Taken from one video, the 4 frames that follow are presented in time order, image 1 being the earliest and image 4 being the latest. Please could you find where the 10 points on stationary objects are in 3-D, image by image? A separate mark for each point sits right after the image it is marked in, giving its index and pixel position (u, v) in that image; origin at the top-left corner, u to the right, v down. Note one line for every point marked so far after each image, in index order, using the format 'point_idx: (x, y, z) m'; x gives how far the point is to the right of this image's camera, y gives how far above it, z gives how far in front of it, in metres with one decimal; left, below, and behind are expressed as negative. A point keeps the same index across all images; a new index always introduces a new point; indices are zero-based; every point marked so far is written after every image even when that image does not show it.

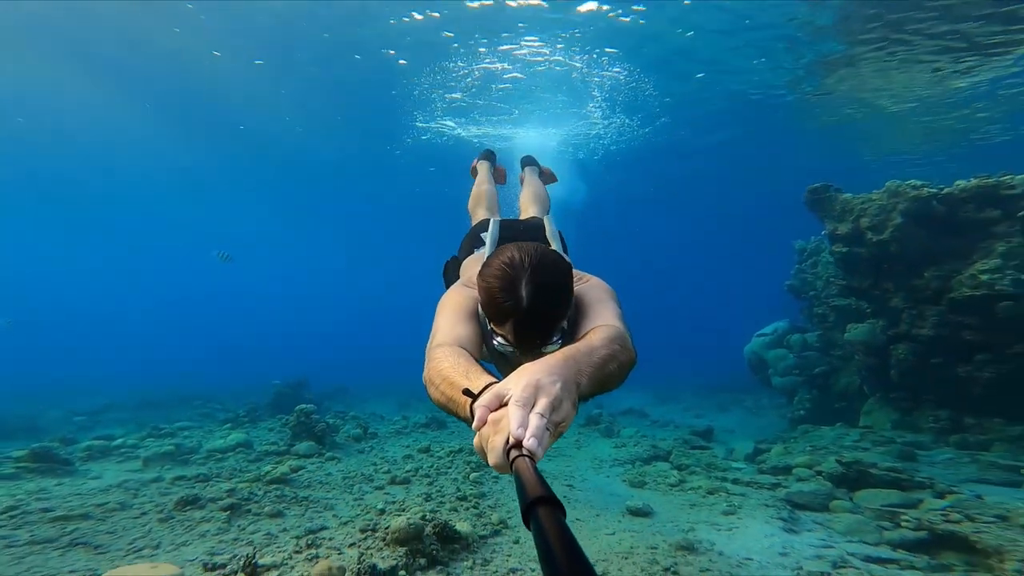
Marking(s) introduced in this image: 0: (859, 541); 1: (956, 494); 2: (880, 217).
0: (+4.0, -2.9, +4.9) m
1: (+5.8, -2.7, +5.7) m
2: (+7.9, +1.8, +9.4) m
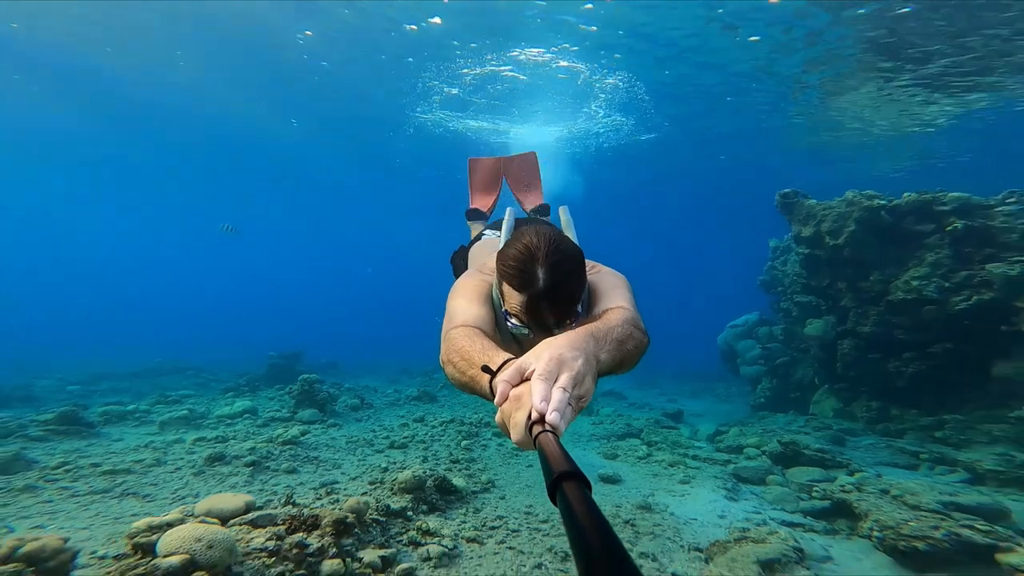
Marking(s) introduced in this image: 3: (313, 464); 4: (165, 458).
0: (+3.8, -3.0, +5.9) m
1: (+5.5, -2.8, +6.8) m
2: (+7.8, +1.7, +10.3) m
3: (-3.1, -2.7, +6.6) m
4: (-5.1, -2.5, +6.4) m
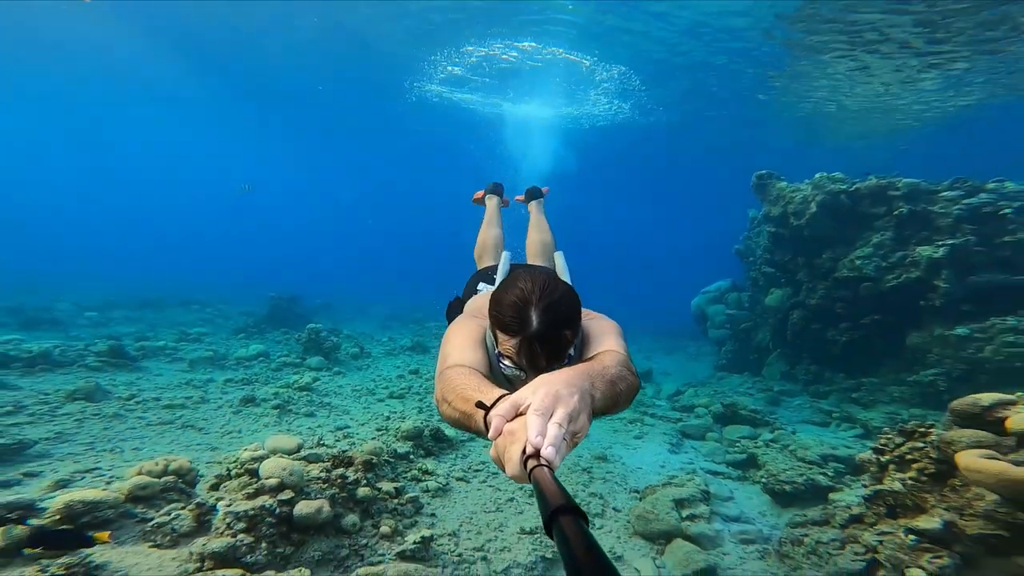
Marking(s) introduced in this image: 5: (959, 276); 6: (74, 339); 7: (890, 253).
0: (+3.4, -3.0, +7.4) m
1: (+5.2, -2.8, +8.3) m
2: (+7.6, +2.0, +11.2) m
3: (-3.4, -2.2, +7.9) m
4: (-5.4, -1.9, +7.6) m
5: (+9.2, +0.2, +8.9) m
6: (-11.8, -1.4, +11.5) m
7: (+8.5, +0.7, +9.6) m
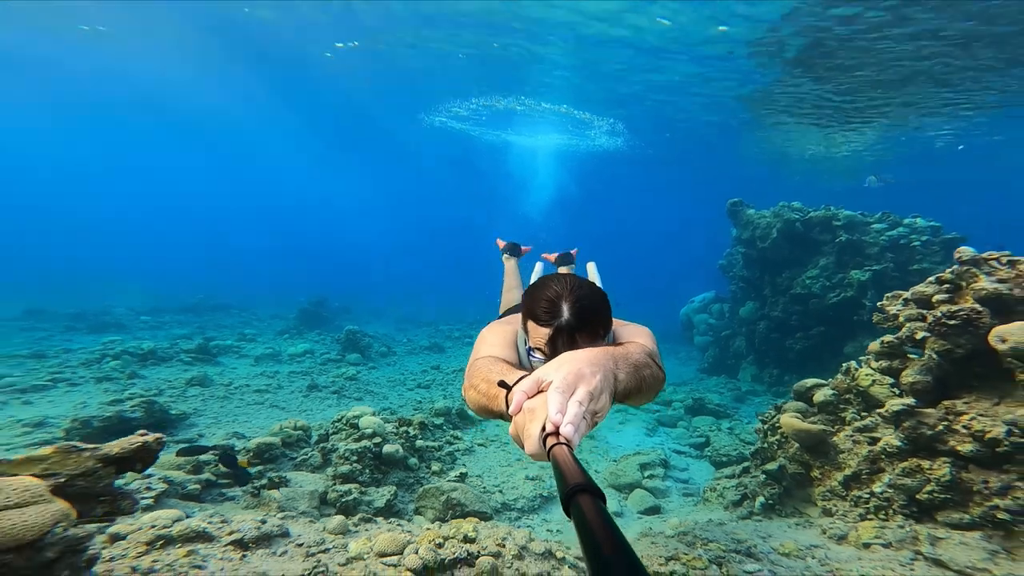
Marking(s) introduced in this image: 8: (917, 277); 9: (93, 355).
0: (+3.6, -3.4, +9.3) m
1: (+5.4, -3.2, +10.2) m
2: (+7.9, +1.6, +13.2) m
3: (-3.3, -2.5, +9.9) m
4: (-5.2, -2.1, +9.6) m
5: (+9.4, -0.2, +10.8) m
6: (-11.6, -1.5, +13.6) m
7: (+8.7, +0.2, +11.5) m
8: (+10.3, +0.3, +10.7) m
9: (-9.8, -1.5, +10.0) m
